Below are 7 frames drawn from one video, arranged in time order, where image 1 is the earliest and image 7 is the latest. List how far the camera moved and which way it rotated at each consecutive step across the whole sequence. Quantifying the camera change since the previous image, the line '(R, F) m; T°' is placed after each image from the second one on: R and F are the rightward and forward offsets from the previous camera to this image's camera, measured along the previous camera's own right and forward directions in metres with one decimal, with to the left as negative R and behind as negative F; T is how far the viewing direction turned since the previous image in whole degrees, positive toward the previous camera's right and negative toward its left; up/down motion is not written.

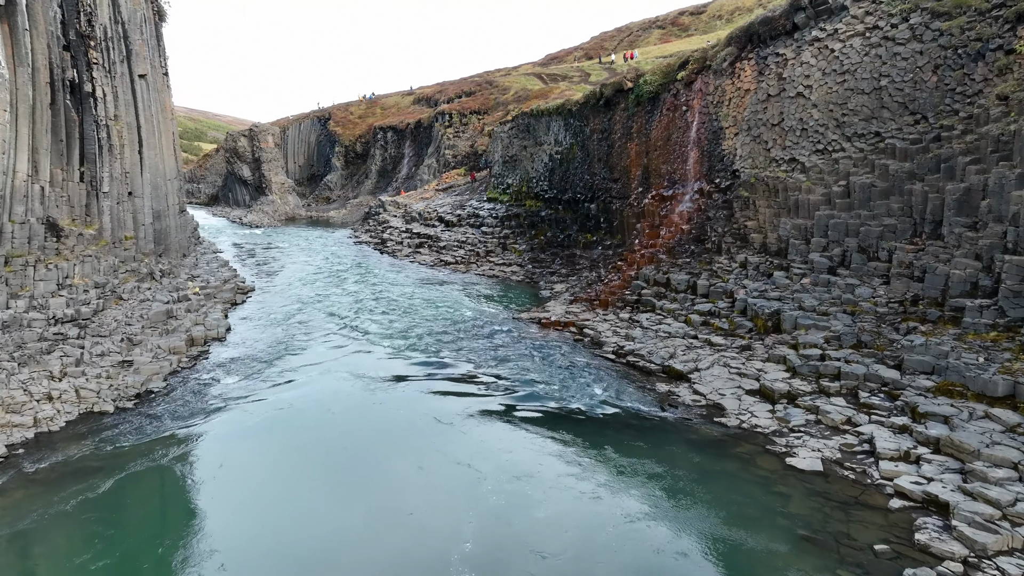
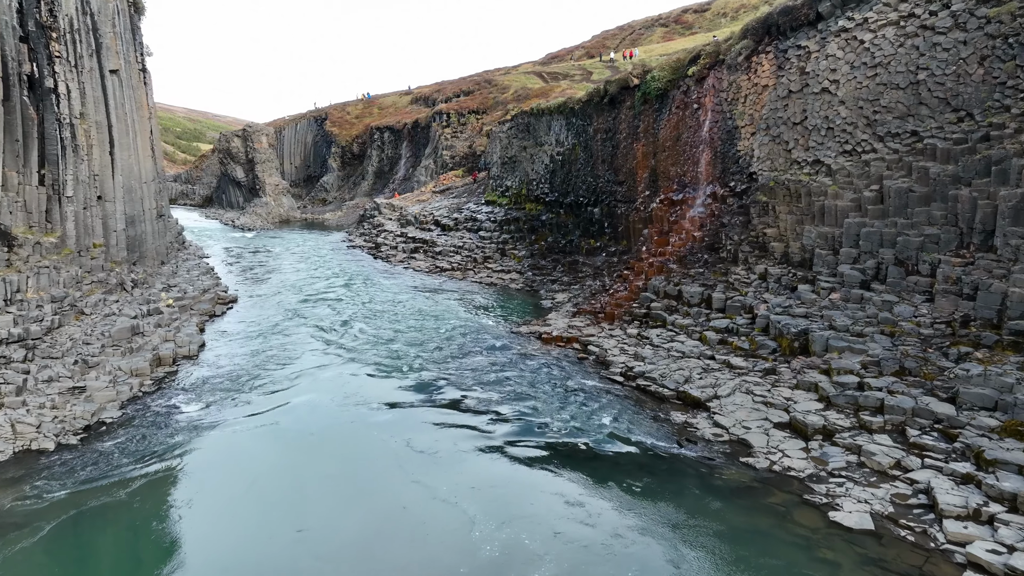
(0.0, +1.2) m; 0°
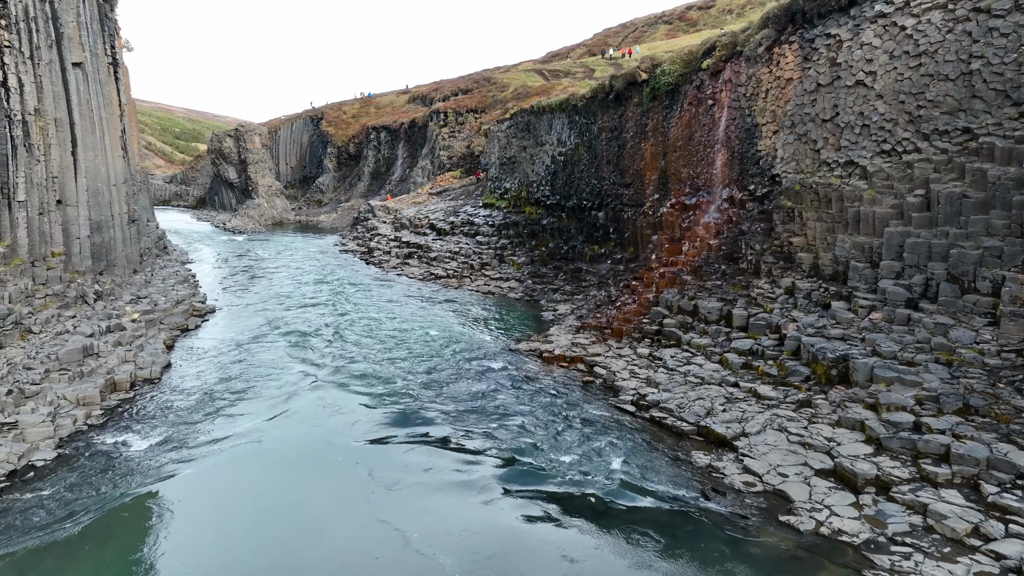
(0.0, +1.4) m; 0°
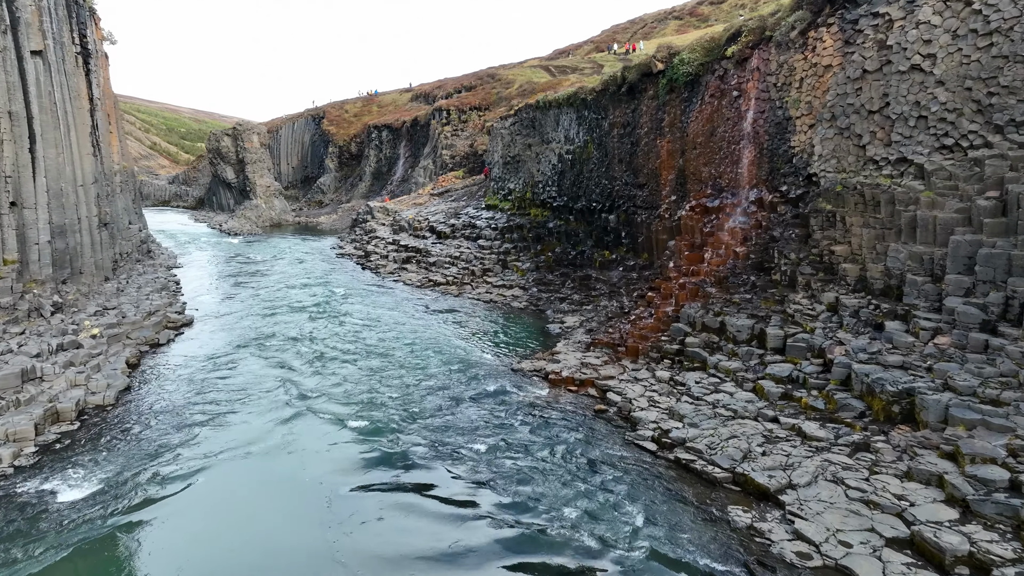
(+0.1, +1.5) m; 0°
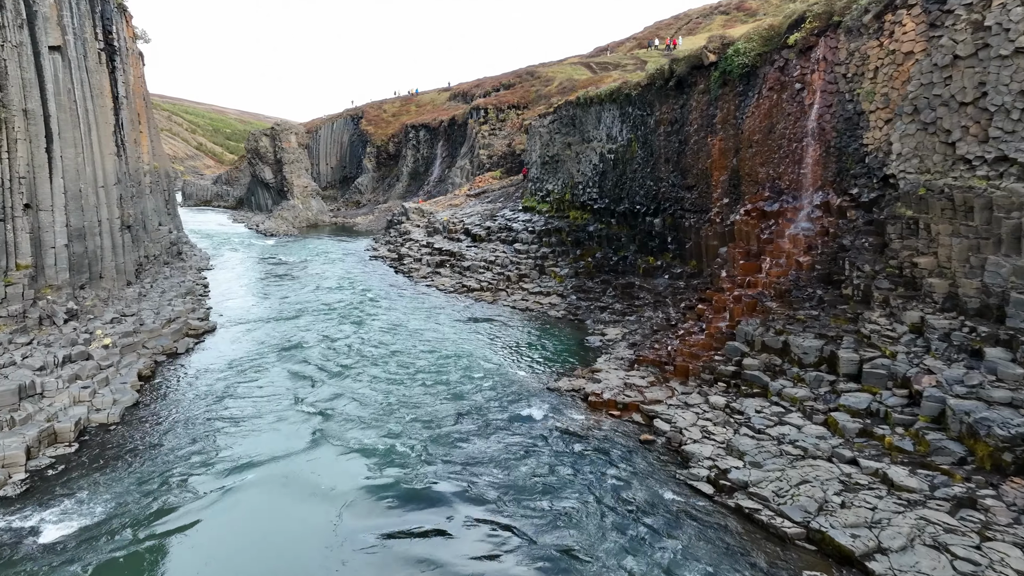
(0.0, +1.1) m; -3°
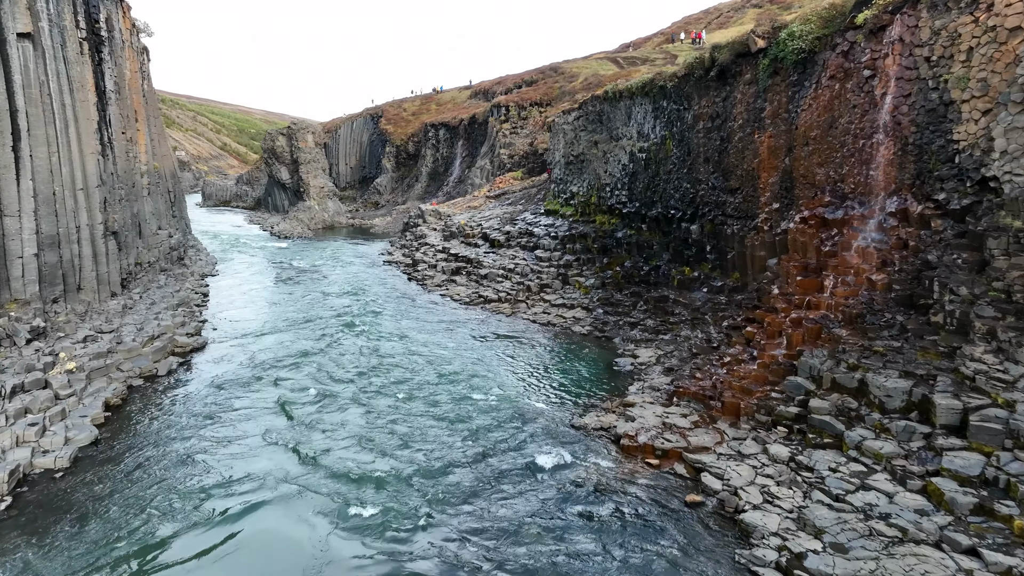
(0.0, +1.7) m; -2°
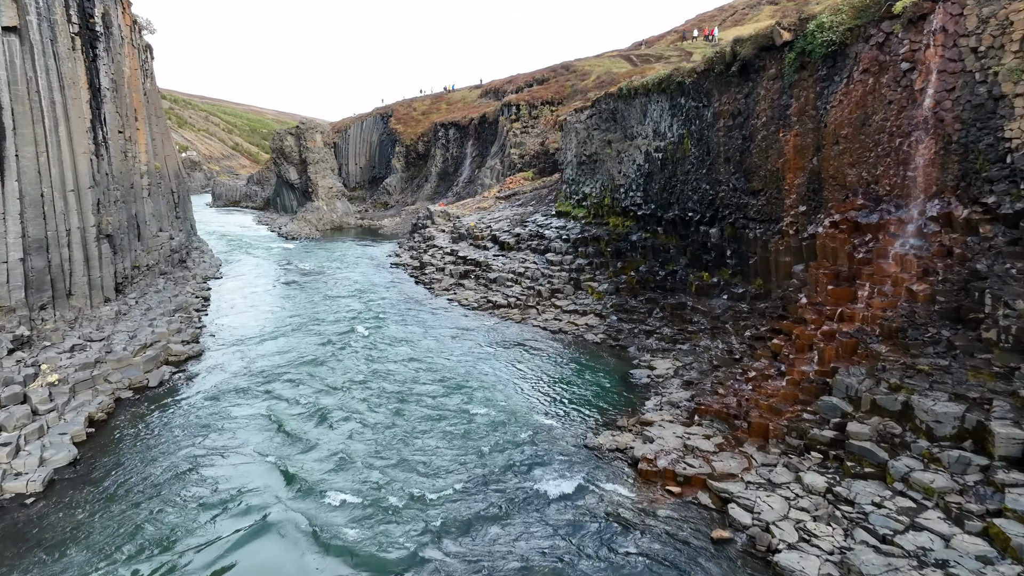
(0.0, +0.7) m; -1°
